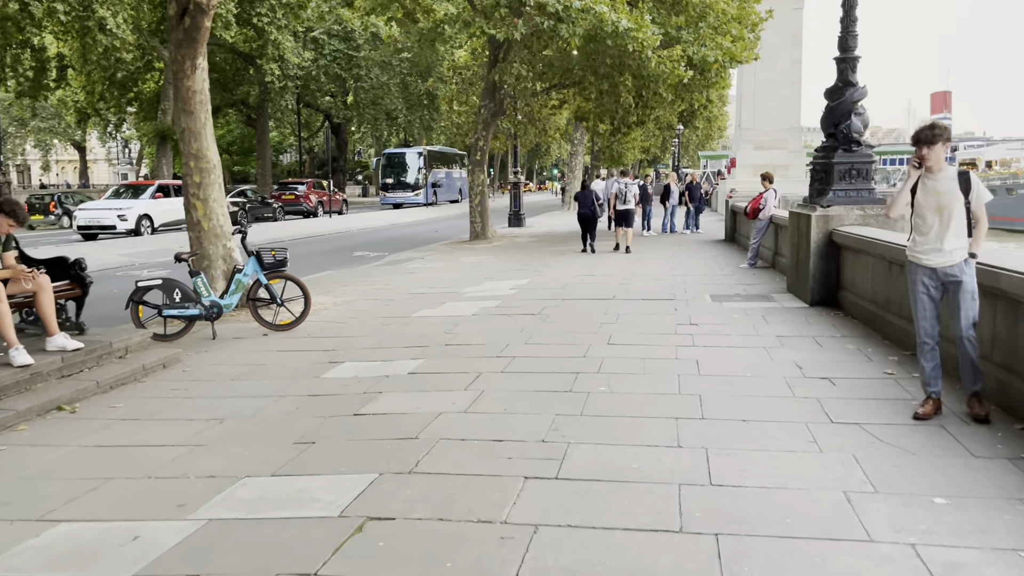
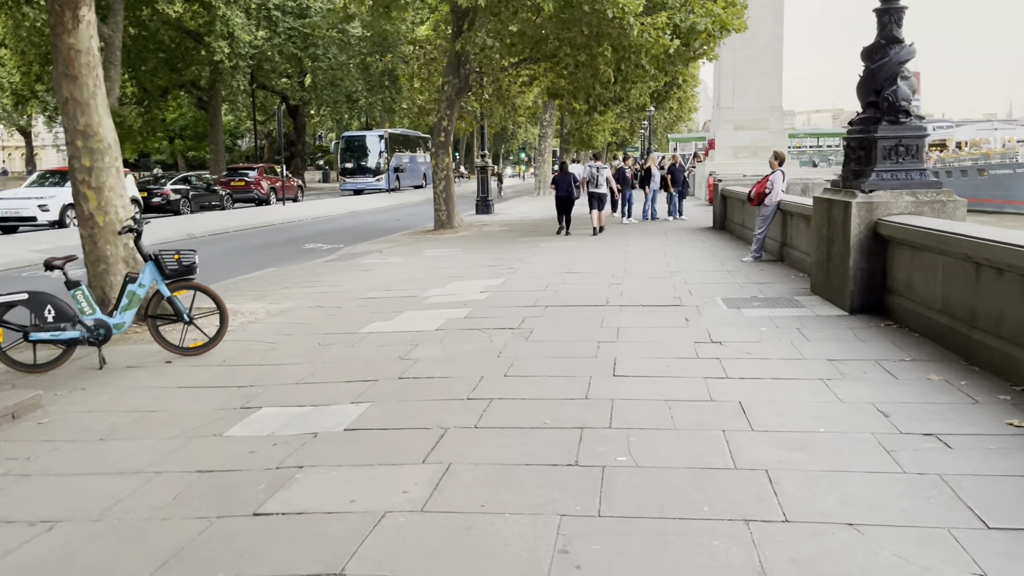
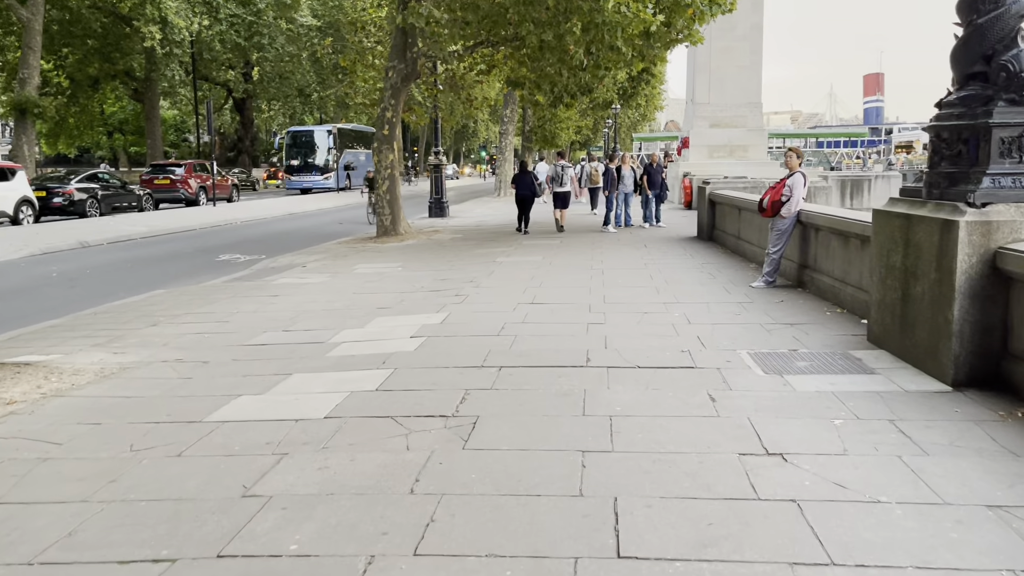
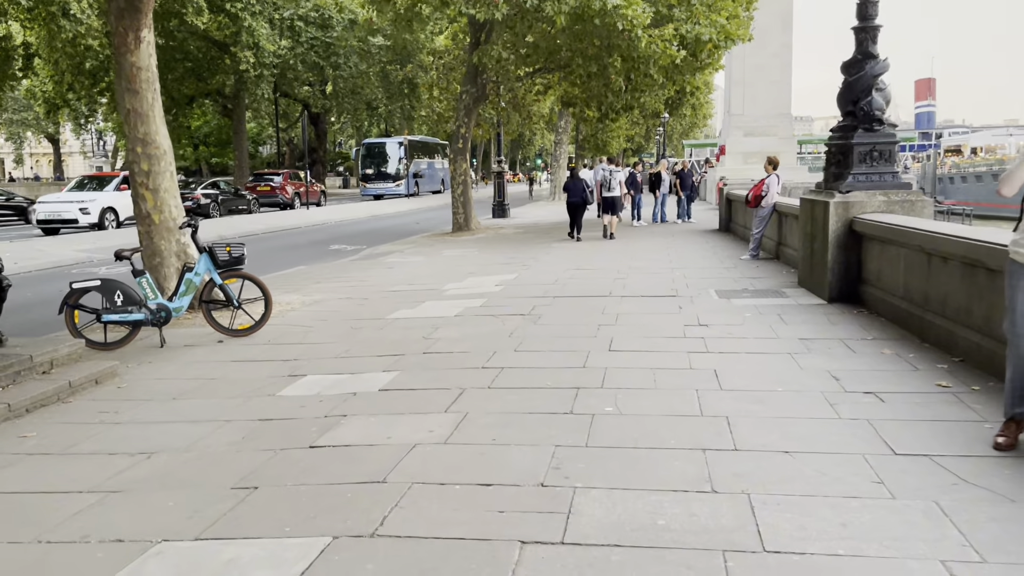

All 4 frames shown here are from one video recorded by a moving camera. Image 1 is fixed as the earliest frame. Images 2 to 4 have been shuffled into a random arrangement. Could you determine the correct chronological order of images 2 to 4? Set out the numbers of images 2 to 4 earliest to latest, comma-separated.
4, 2, 3
